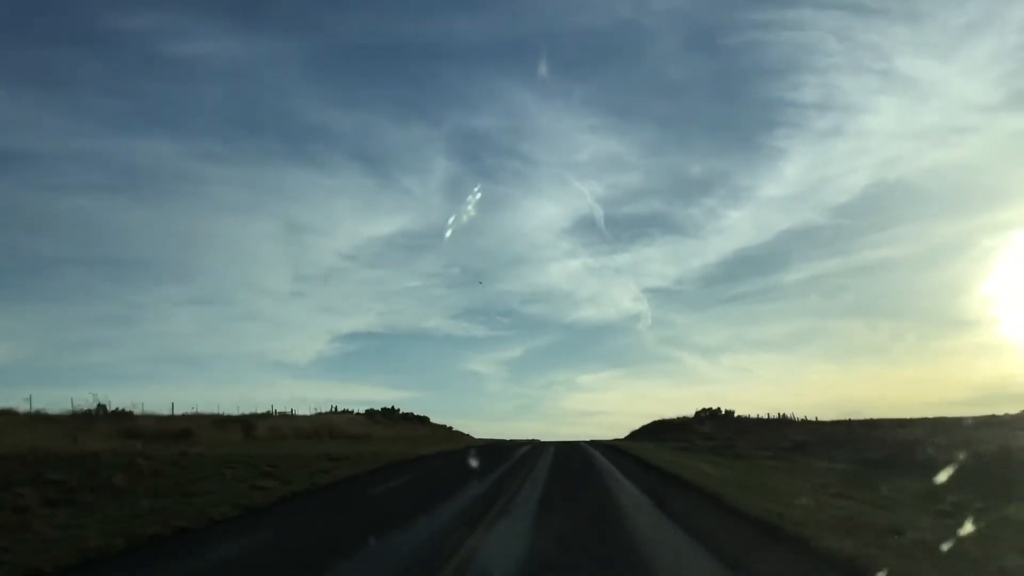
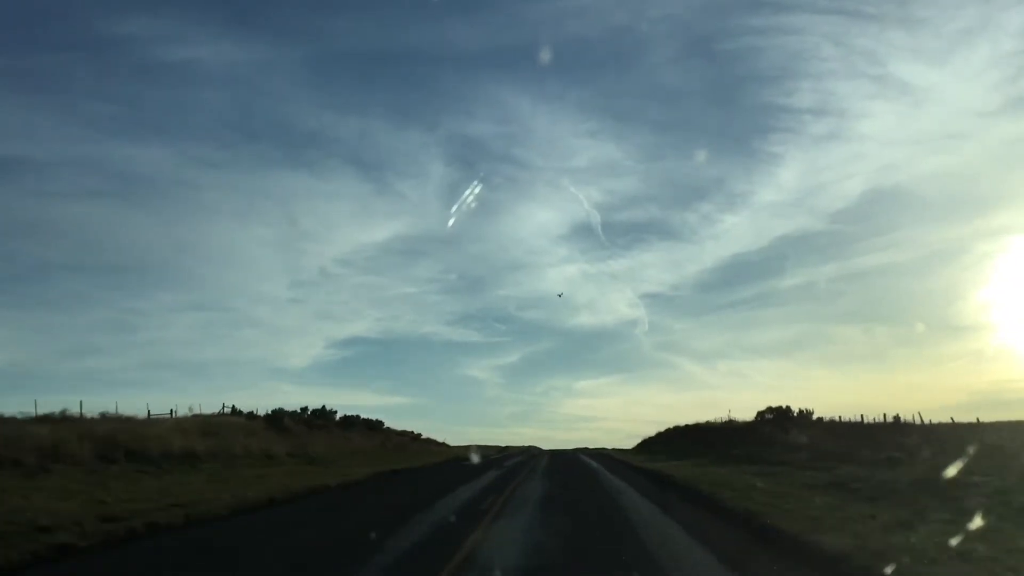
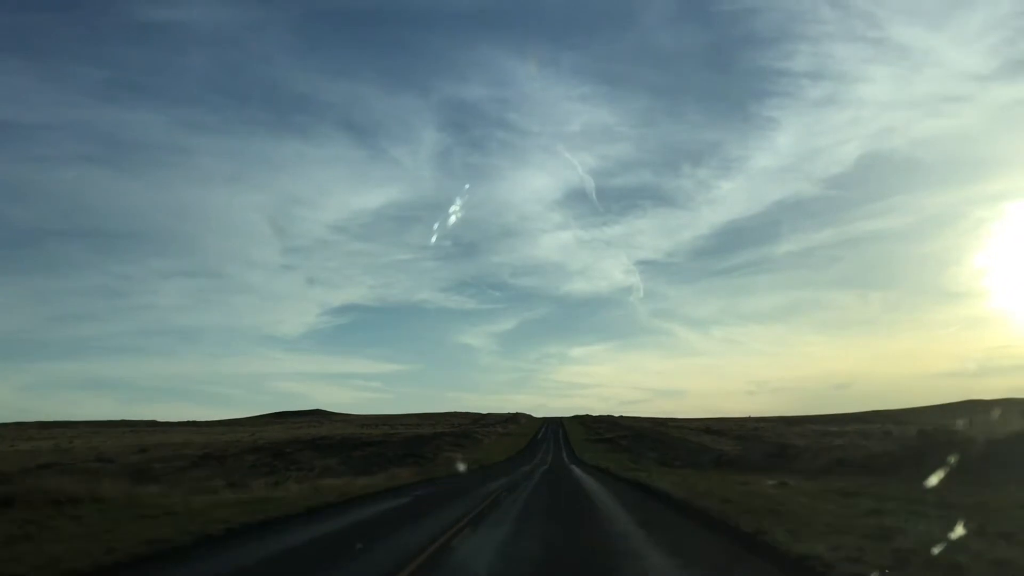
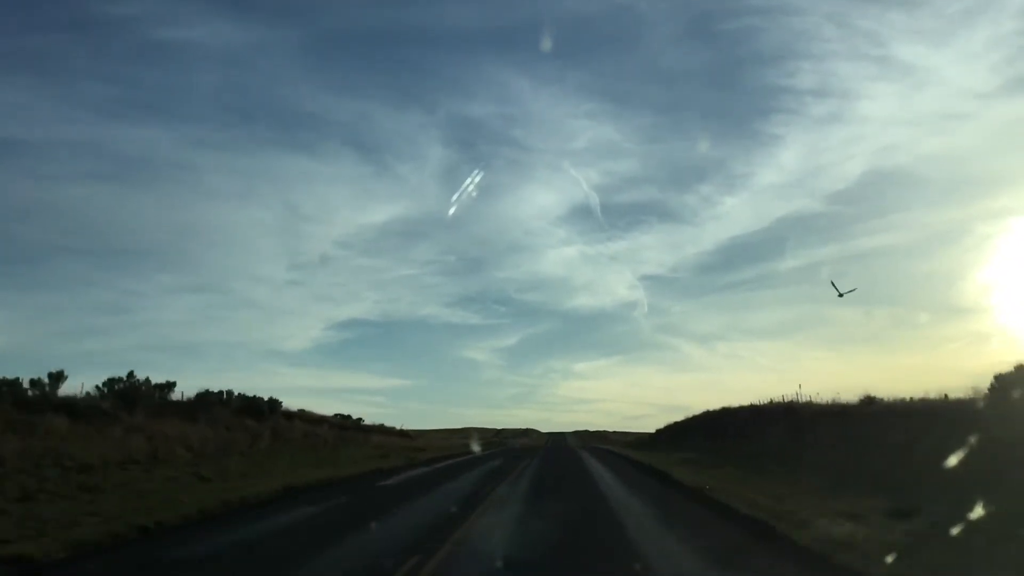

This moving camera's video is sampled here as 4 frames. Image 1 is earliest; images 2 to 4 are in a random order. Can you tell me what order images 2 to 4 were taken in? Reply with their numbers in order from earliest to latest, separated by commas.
2, 4, 3
